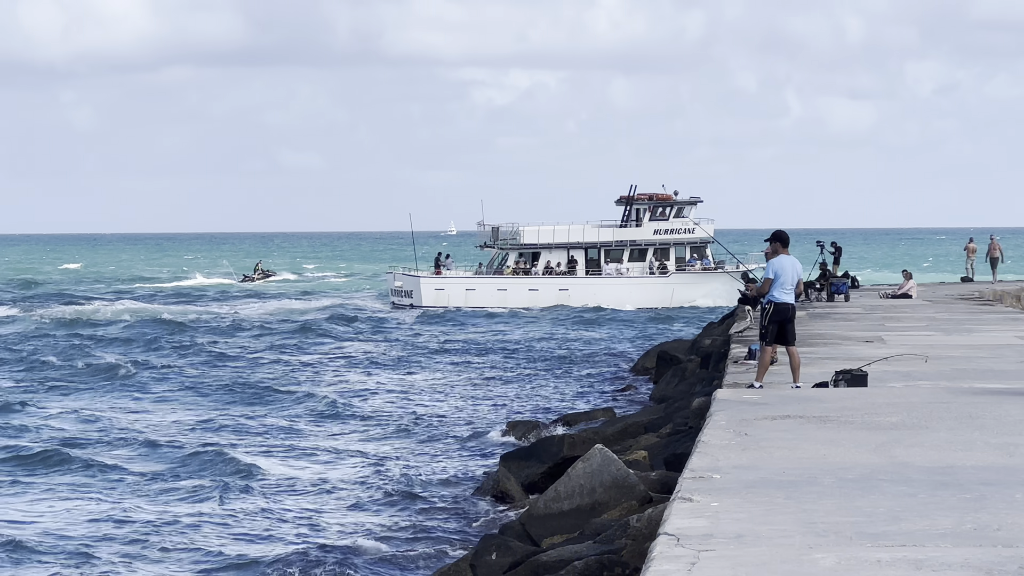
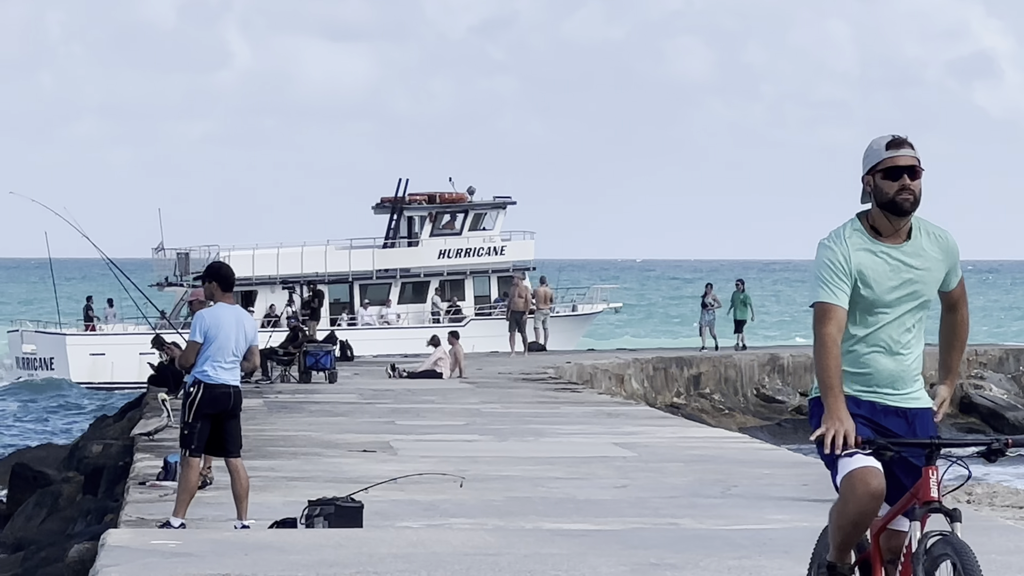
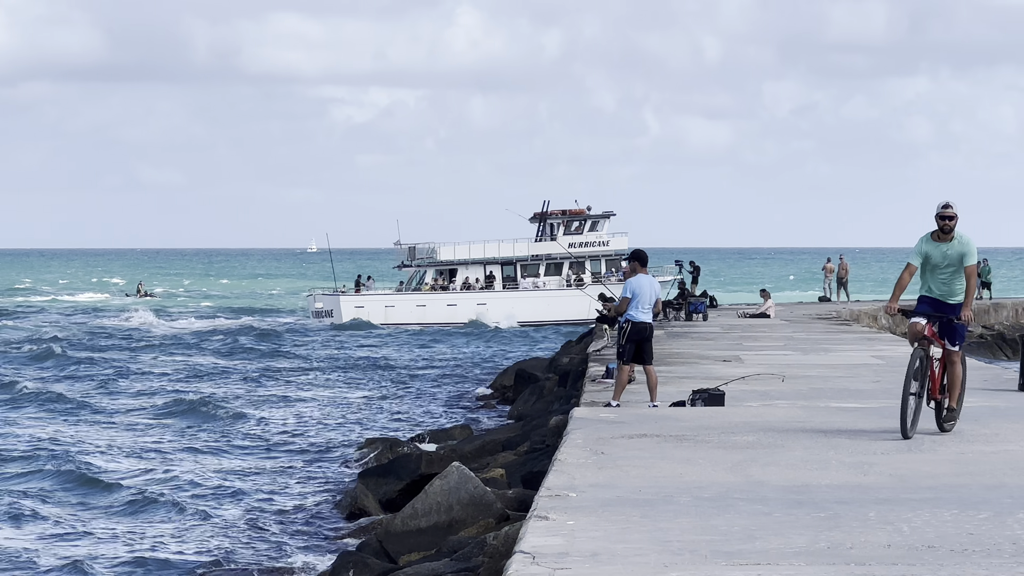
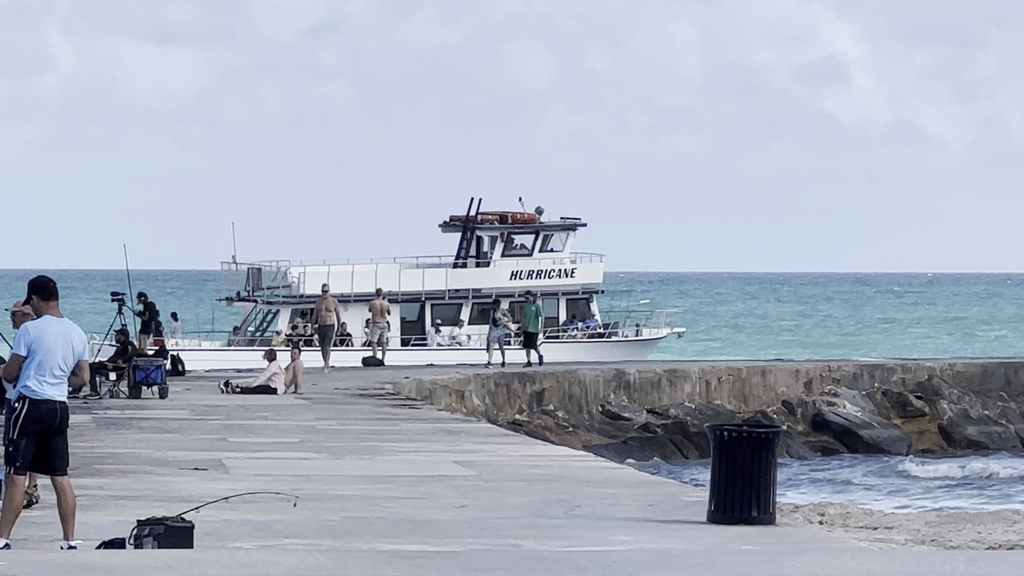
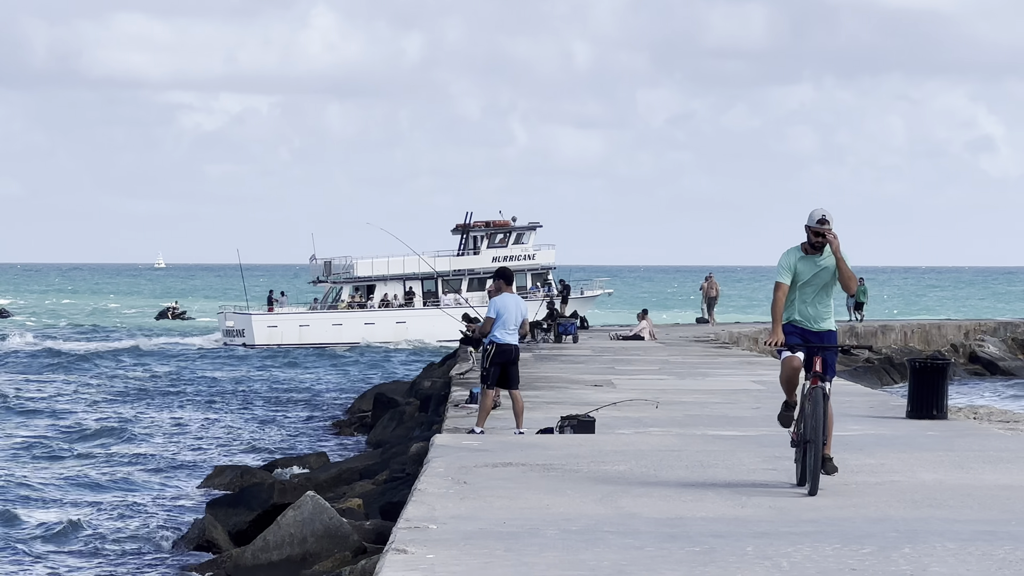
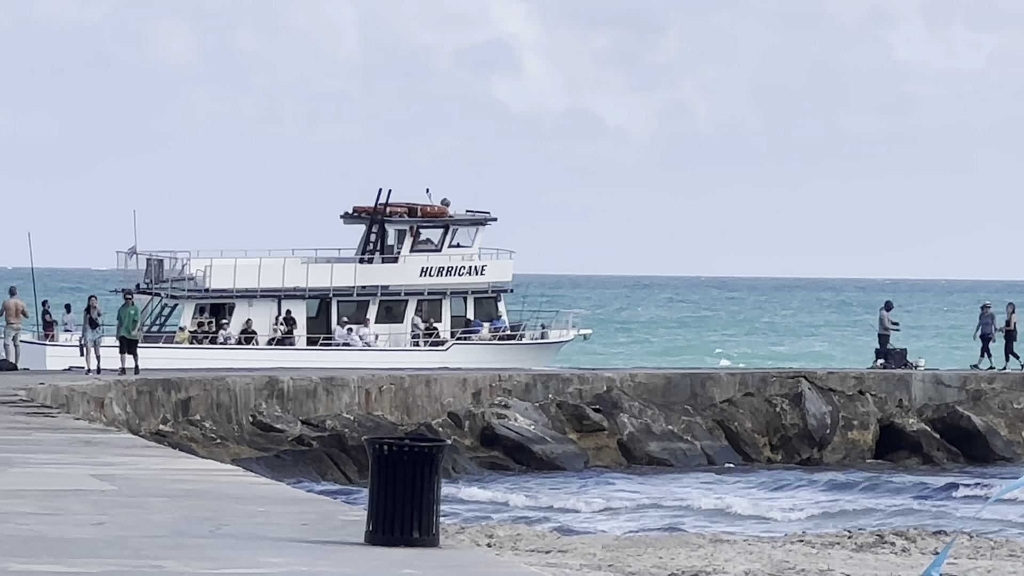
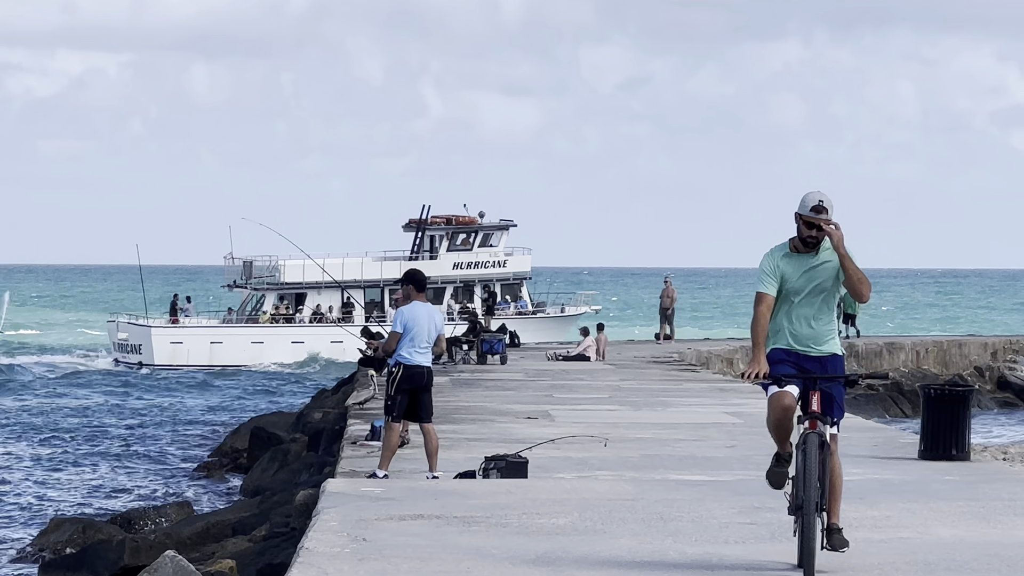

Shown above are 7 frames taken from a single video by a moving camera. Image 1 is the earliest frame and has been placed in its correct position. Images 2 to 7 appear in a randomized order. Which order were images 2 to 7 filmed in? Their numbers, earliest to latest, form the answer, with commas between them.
3, 5, 7, 2, 4, 6
